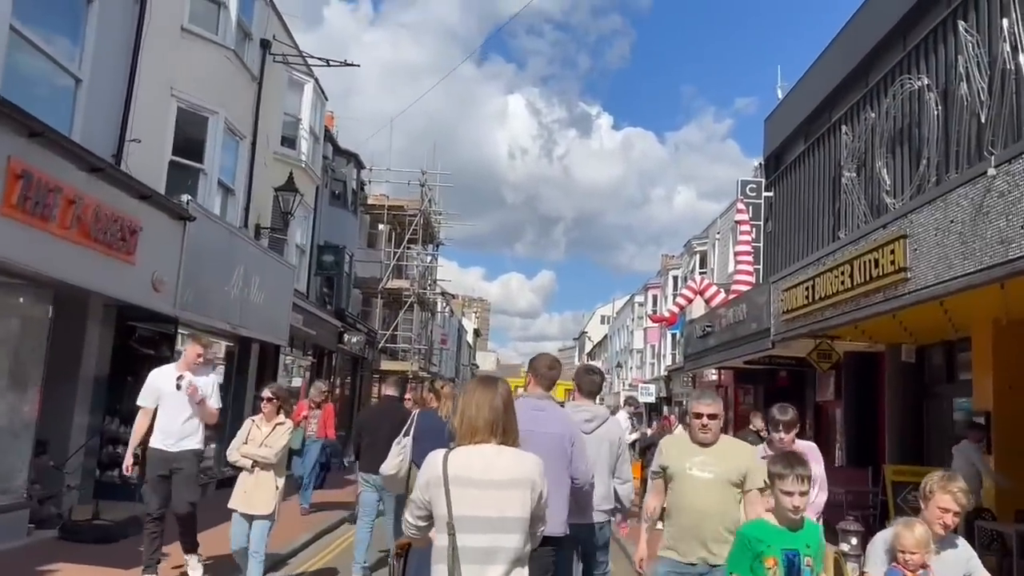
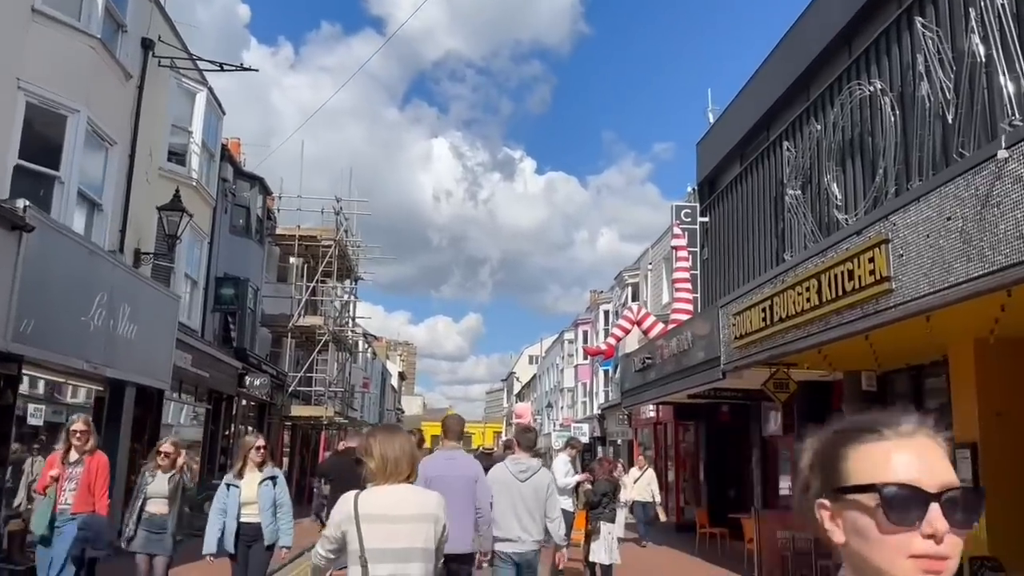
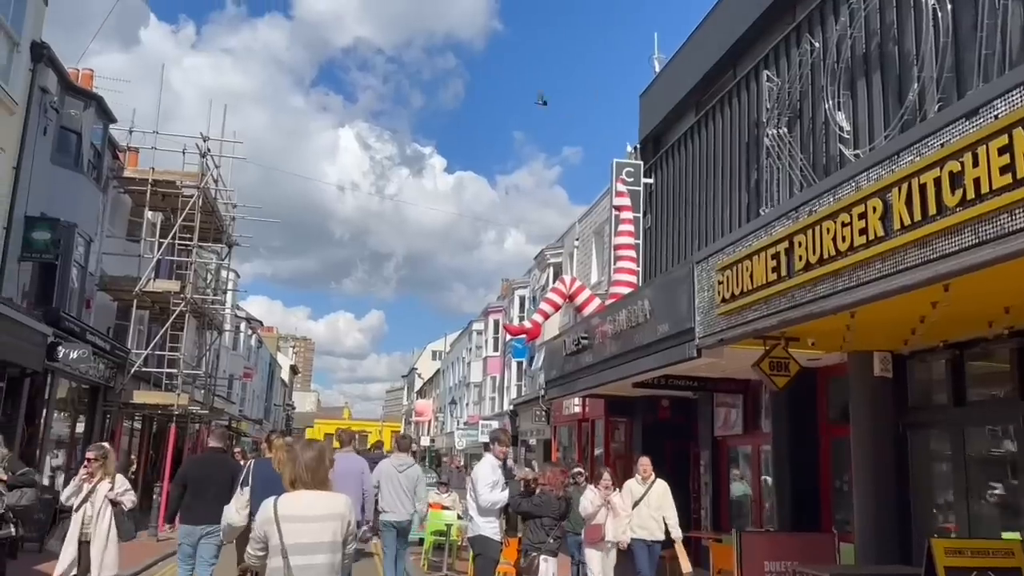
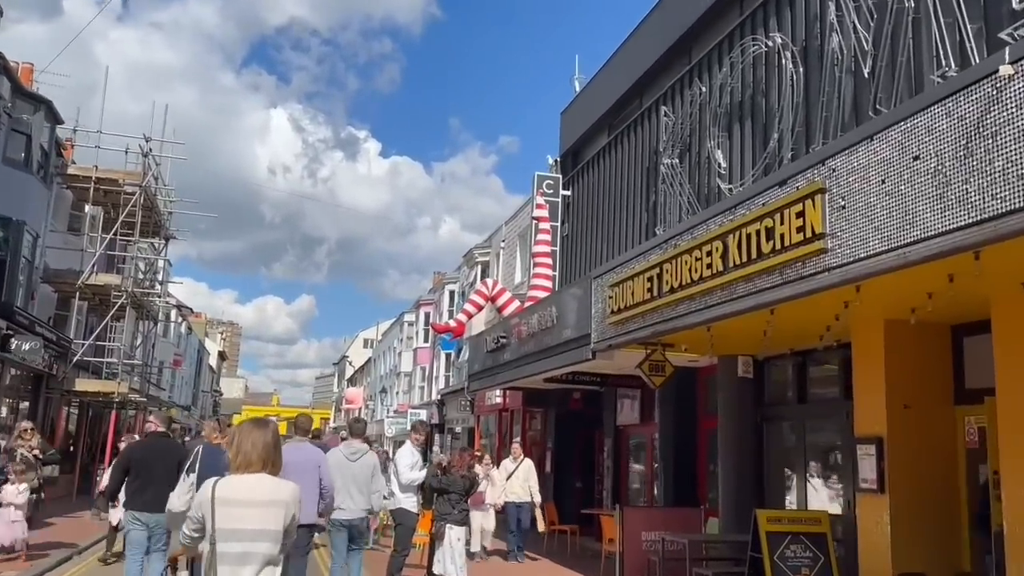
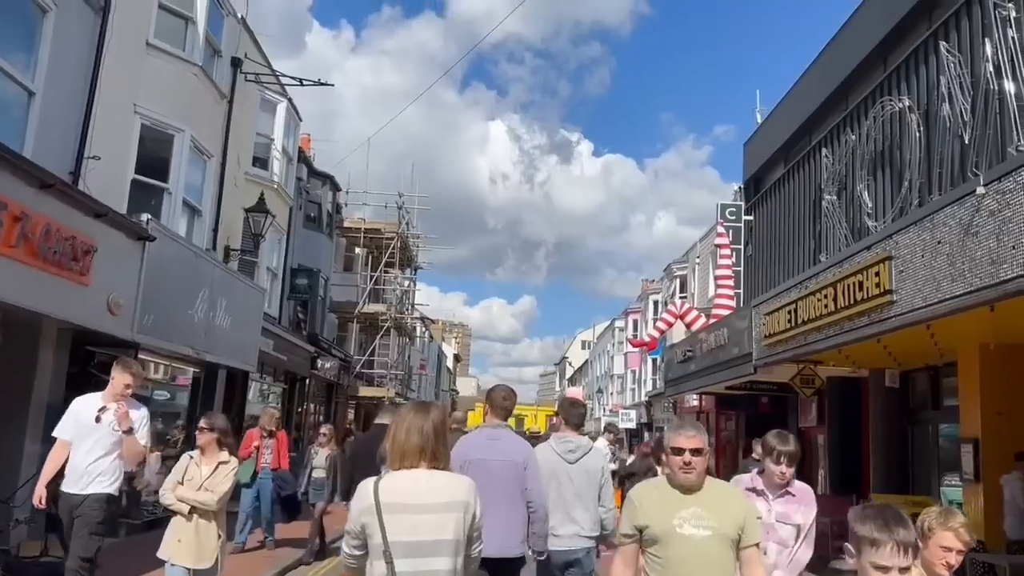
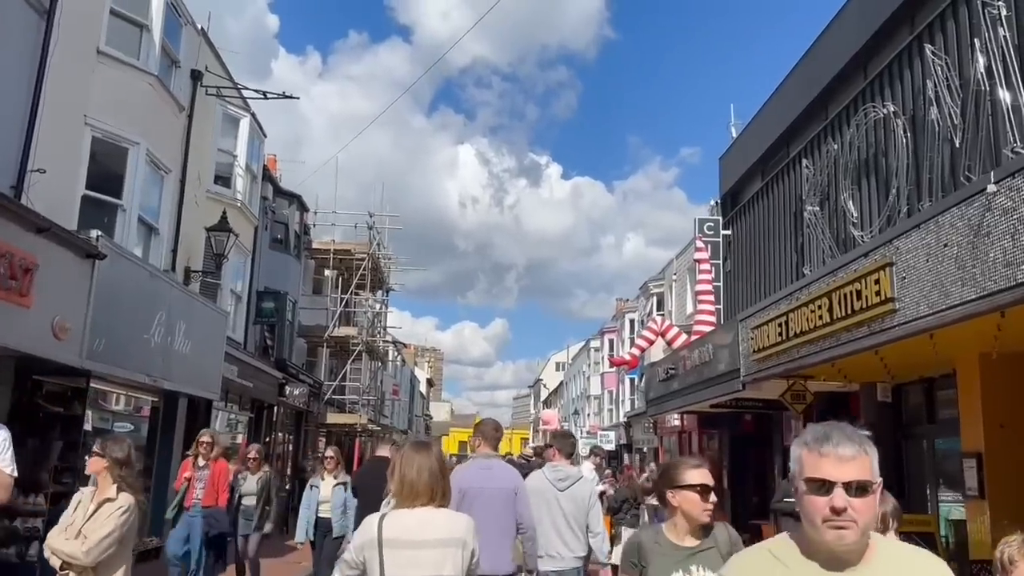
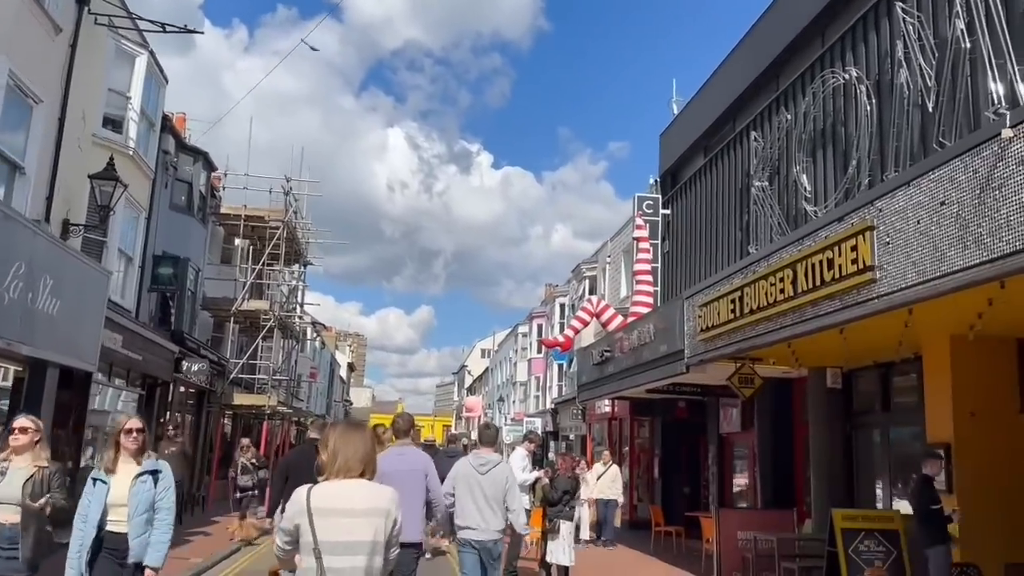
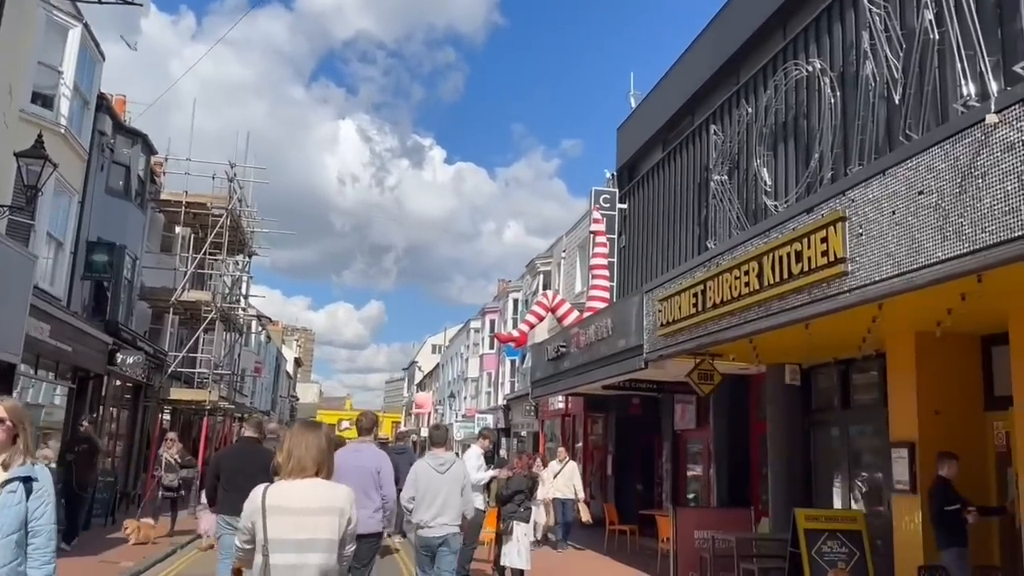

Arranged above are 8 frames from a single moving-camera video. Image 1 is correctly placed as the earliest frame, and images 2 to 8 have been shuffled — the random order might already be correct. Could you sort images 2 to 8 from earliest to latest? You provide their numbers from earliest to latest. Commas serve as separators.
5, 6, 2, 7, 8, 4, 3
